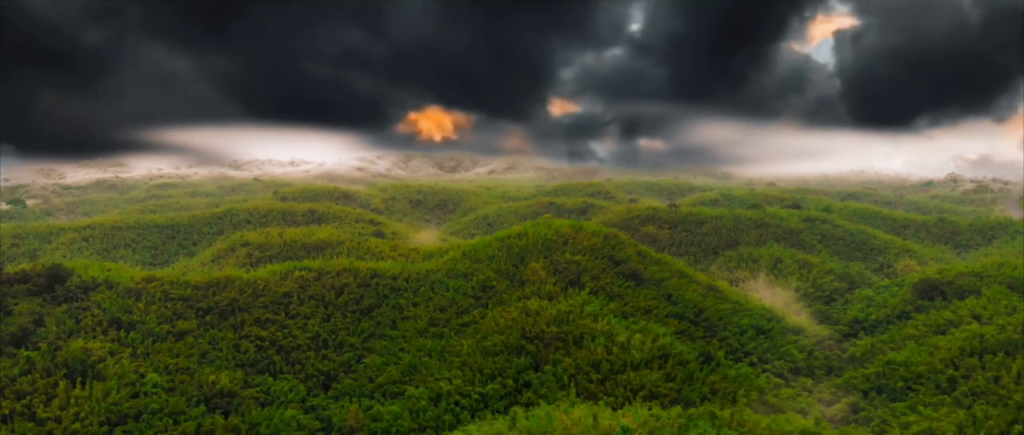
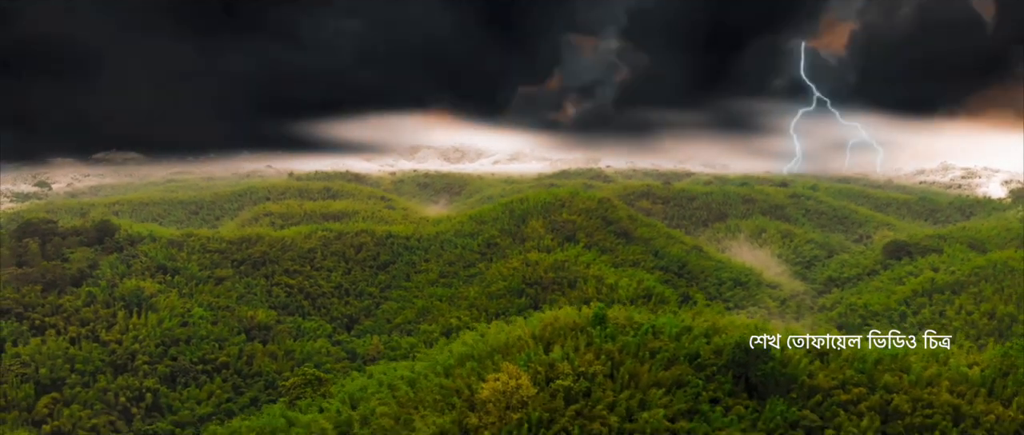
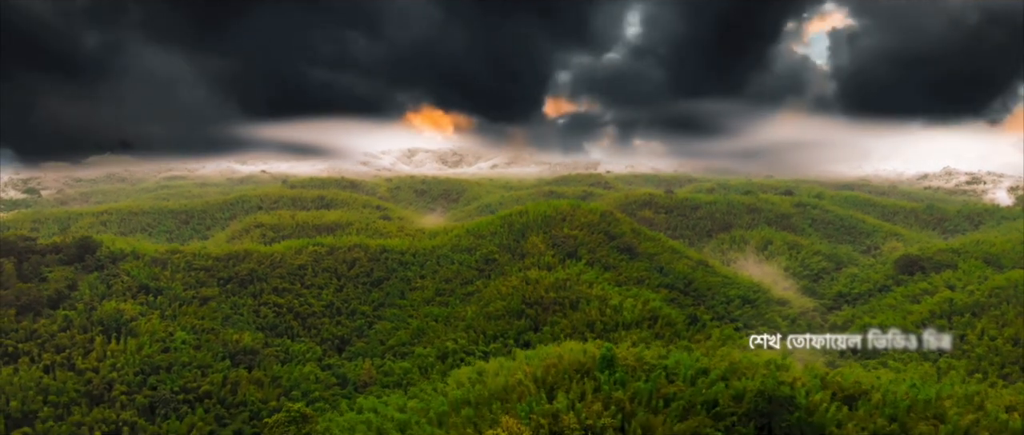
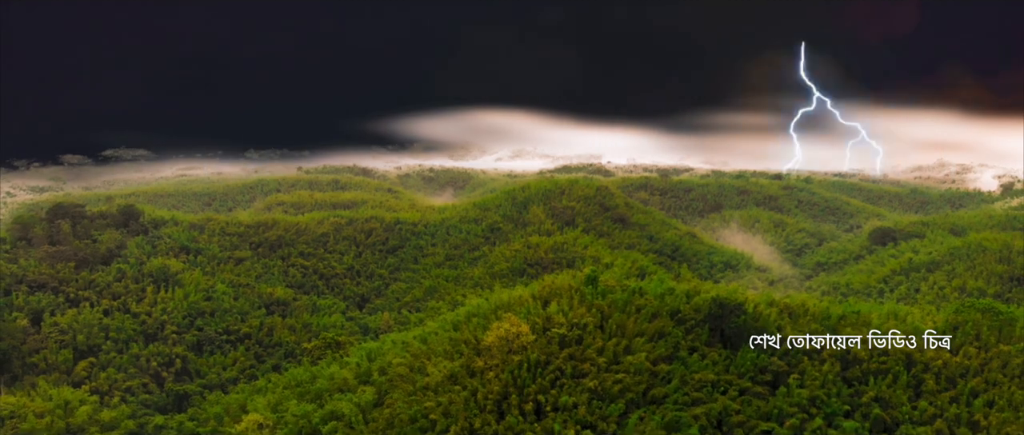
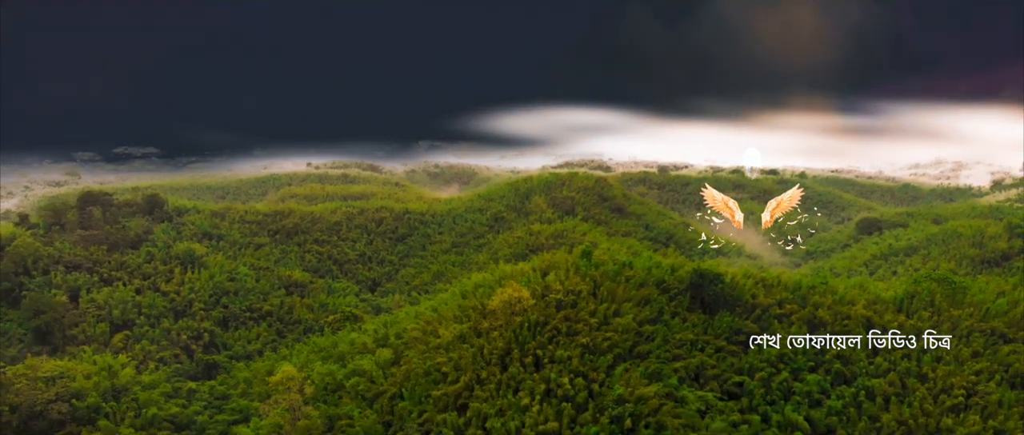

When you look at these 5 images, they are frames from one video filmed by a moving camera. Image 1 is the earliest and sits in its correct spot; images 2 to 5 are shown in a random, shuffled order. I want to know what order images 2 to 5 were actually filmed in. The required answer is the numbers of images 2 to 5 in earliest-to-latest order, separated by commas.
3, 2, 4, 5
